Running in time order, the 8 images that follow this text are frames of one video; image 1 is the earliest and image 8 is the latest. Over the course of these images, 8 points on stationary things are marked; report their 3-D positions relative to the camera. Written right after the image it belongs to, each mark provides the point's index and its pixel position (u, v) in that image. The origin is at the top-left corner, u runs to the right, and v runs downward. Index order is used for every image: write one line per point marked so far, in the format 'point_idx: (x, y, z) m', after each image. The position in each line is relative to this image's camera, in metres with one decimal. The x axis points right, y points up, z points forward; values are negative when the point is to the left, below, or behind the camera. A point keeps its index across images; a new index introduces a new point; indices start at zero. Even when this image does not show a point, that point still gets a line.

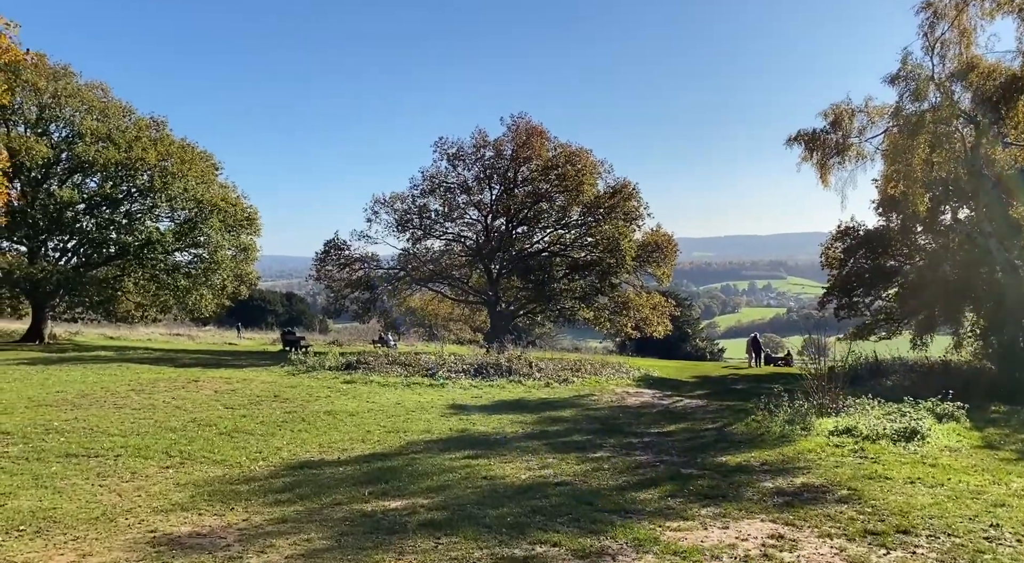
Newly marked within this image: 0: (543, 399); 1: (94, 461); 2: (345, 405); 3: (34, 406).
0: (+0.8, -2.9, +18.3) m
1: (-5.7, -2.5, +10.2) m
2: (-3.6, -2.7, +16.3) m
3: (-9.6, -2.5, +15.0) m
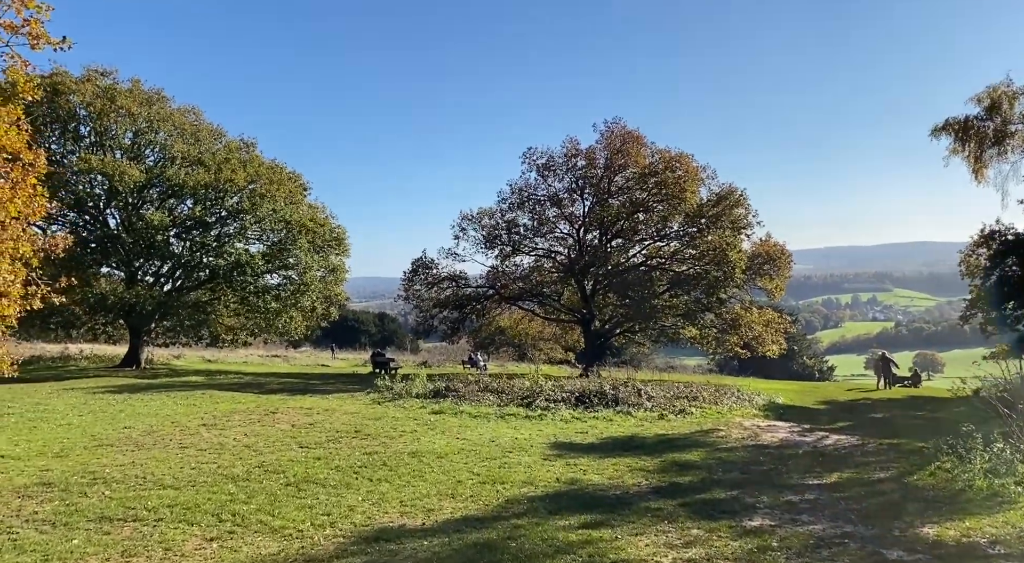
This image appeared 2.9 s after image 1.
0: (+3.1, -3.2, +15.6) m
1: (-4.2, -2.8, +8.2) m
2: (-1.5, -3.1, +14.1) m
3: (-7.5, -3.0, +13.5) m
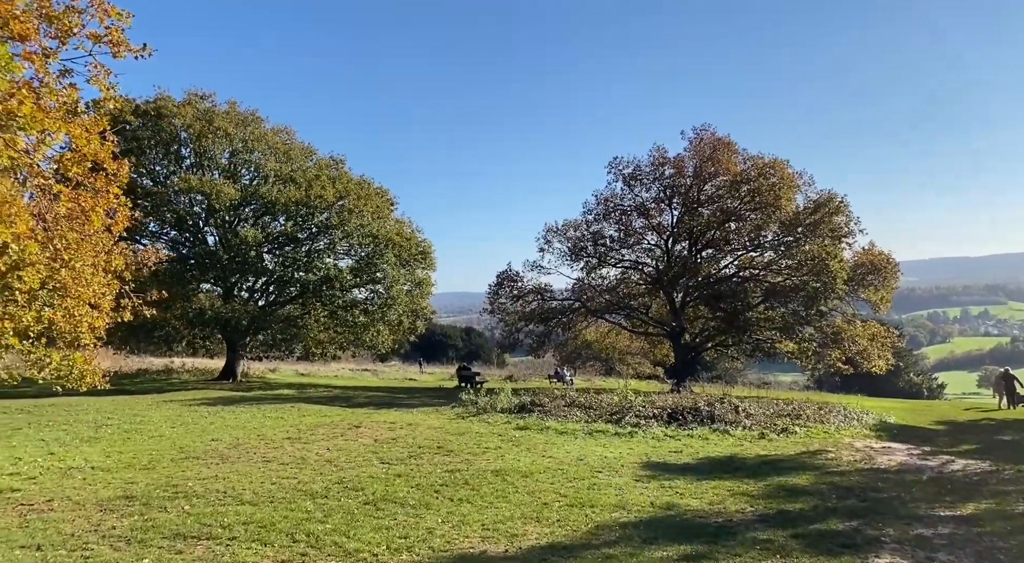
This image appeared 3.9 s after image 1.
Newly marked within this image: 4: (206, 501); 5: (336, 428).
0: (+4.9, -3.4, +14.4) m
1: (-3.3, -2.9, +7.9) m
2: (+0.1, -3.2, +13.4) m
3: (-6.0, -3.2, +13.5) m
4: (-4.2, -3.0, +10.3) m
5: (-4.2, -3.5, +17.8) m
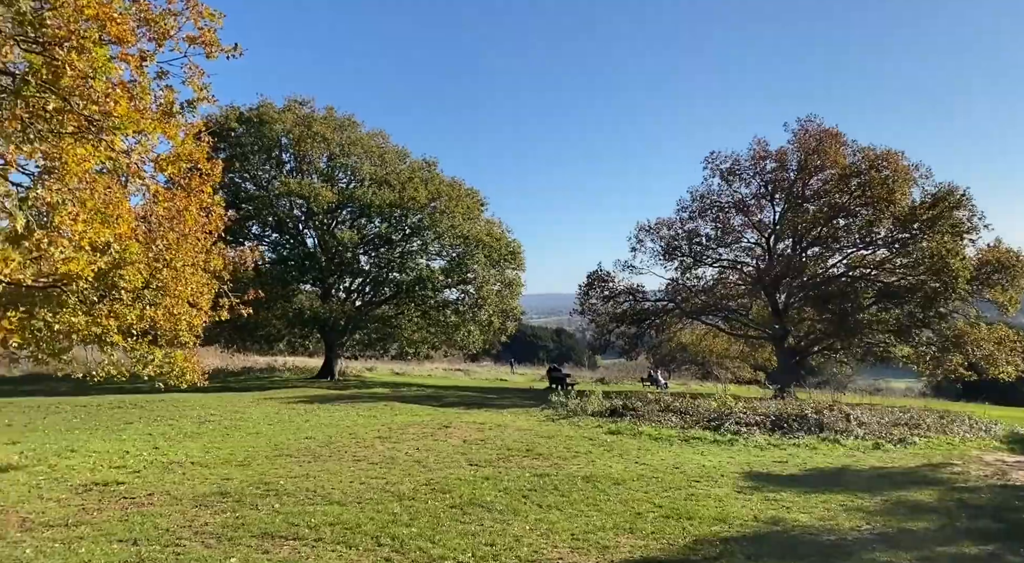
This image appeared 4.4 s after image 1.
0: (+6.5, -3.3, +13.2) m
1: (-2.4, -2.8, +7.8) m
2: (+1.7, -3.2, +12.9) m
3: (-4.4, -3.2, +13.7) m
4: (-3.0, -3.0, +10.3) m
5: (-2.1, -3.5, +17.7) m
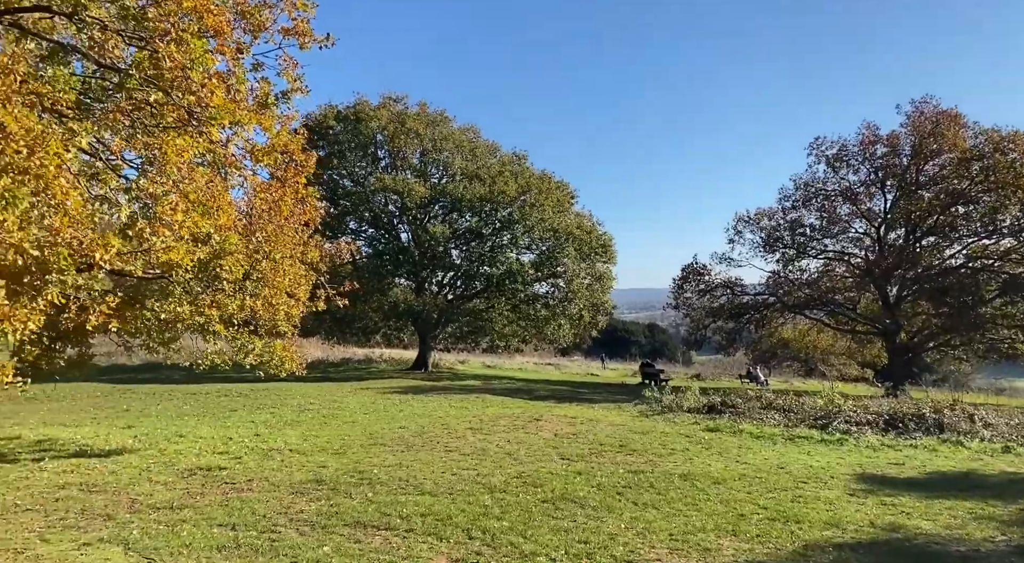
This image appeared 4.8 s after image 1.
0: (+8.1, -3.2, +12.1) m
1: (-1.4, -2.7, +7.8) m
2: (+3.2, -3.0, +12.3) m
3: (-2.7, -3.0, +13.8) m
4: (-1.7, -2.8, +10.3) m
5: (+0.1, -3.3, +17.6) m
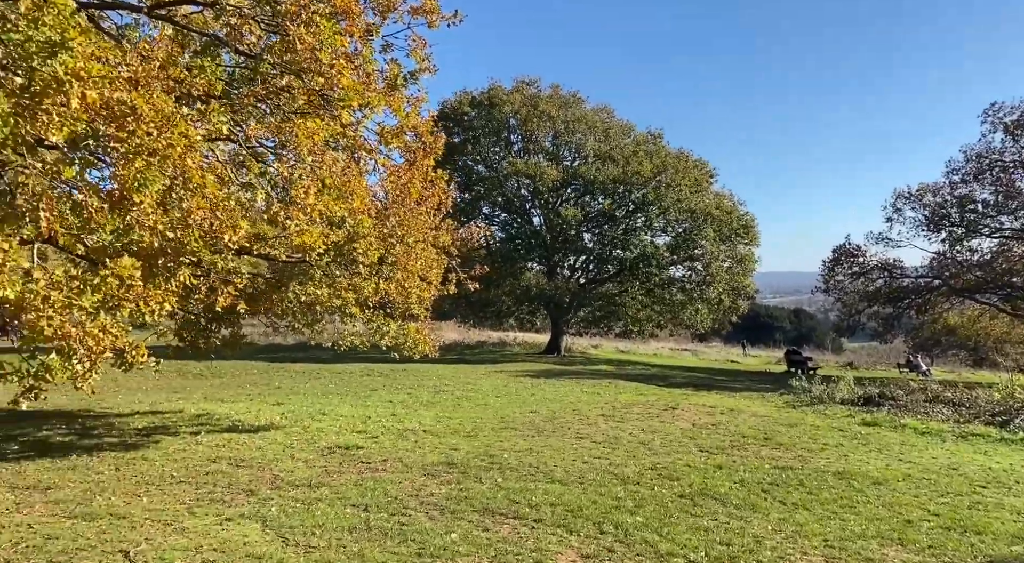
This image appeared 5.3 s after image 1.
0: (+10.0, -2.8, +10.1) m
1: (-0.1, -2.5, +7.5) m
2: (+5.3, -2.7, +11.2) m
3: (-0.2, -2.7, +13.7) m
4: (+0.1, -2.6, +10.1) m
5: (+3.2, -2.9, +16.9) m
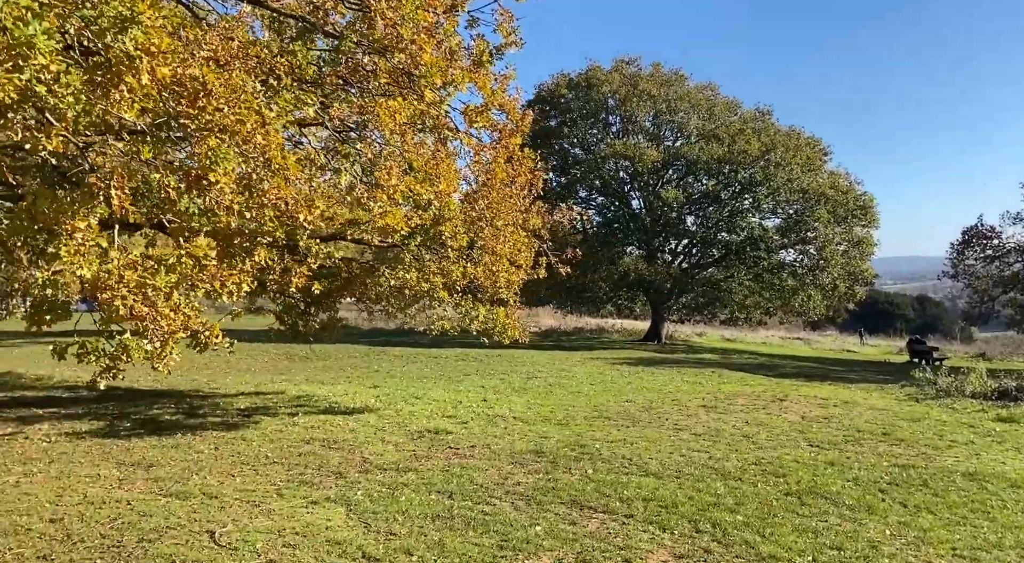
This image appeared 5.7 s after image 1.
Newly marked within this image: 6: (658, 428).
0: (+11.1, -2.6, +8.3) m
1: (+0.8, -2.3, +7.2) m
2: (+6.6, -2.5, +10.0) m
3: (+1.5, -2.4, +13.3) m
4: (+1.3, -2.4, +9.6) m
5: (+5.3, -2.5, +16.0) m
6: (+2.5, -2.4, +12.6) m
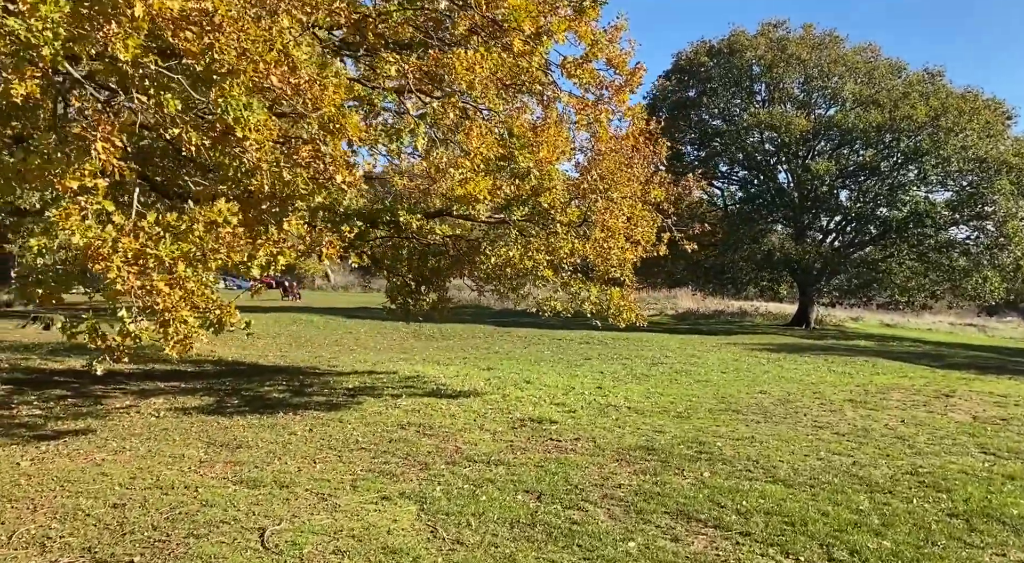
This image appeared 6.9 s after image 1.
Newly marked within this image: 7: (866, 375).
0: (+11.9, -2.4, +5.3) m
1: (+1.5, -2.1, +6.1) m
2: (+7.8, -2.2, +7.8) m
3: (+3.4, -2.1, +12.0) m
4: (+2.5, -2.1, +8.4) m
5: (+7.6, -2.1, +14.0) m
6: (+4.2, -2.1, +11.1) m
7: (+8.0, -2.1, +16.8) m
